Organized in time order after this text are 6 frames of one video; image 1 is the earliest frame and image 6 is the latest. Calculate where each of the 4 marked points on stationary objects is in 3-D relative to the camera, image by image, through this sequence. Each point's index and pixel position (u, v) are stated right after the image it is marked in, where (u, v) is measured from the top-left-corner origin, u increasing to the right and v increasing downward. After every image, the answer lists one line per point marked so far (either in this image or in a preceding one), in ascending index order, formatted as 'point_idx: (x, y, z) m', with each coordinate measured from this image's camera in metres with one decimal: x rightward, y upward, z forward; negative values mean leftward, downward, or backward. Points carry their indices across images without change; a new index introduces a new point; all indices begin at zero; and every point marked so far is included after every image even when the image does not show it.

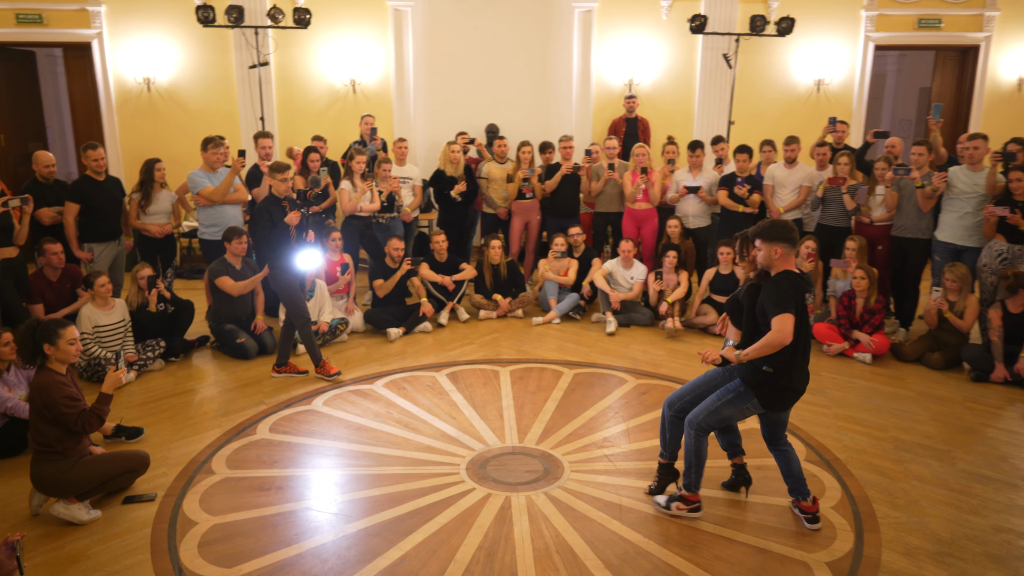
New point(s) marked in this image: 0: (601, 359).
0: (+0.8, -0.6, +6.0) m
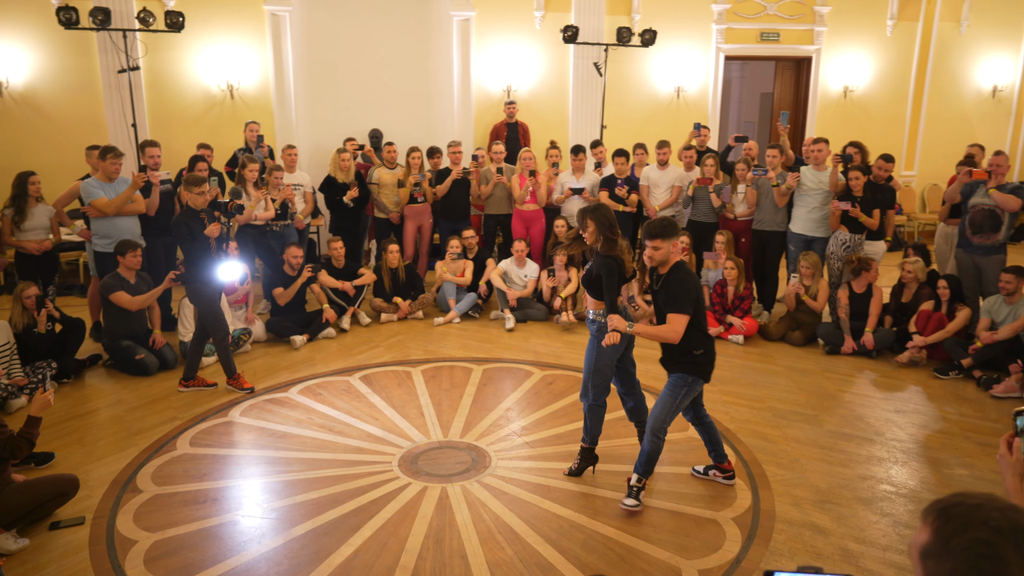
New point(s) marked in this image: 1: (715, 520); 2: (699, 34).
0: (0.0, -0.6, +6.3) m
1: (+1.1, -1.2, +3.5) m
2: (+3.0, +4.1, +11.1) m
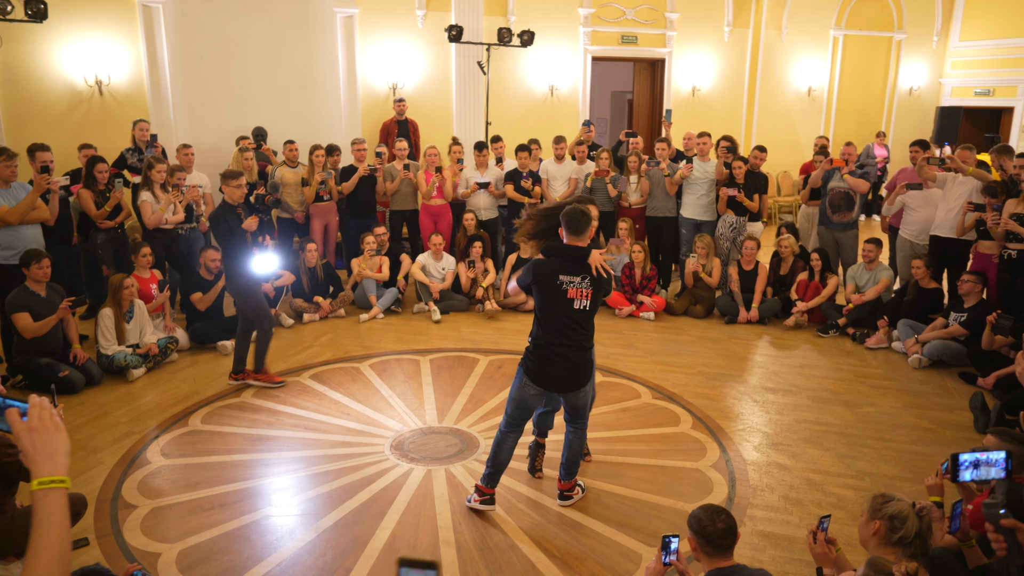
0: (-0.6, -0.5, +6.5) m
1: (+1.1, -1.0, +4.0) m
2: (+1.0, +4.3, +11.8) m
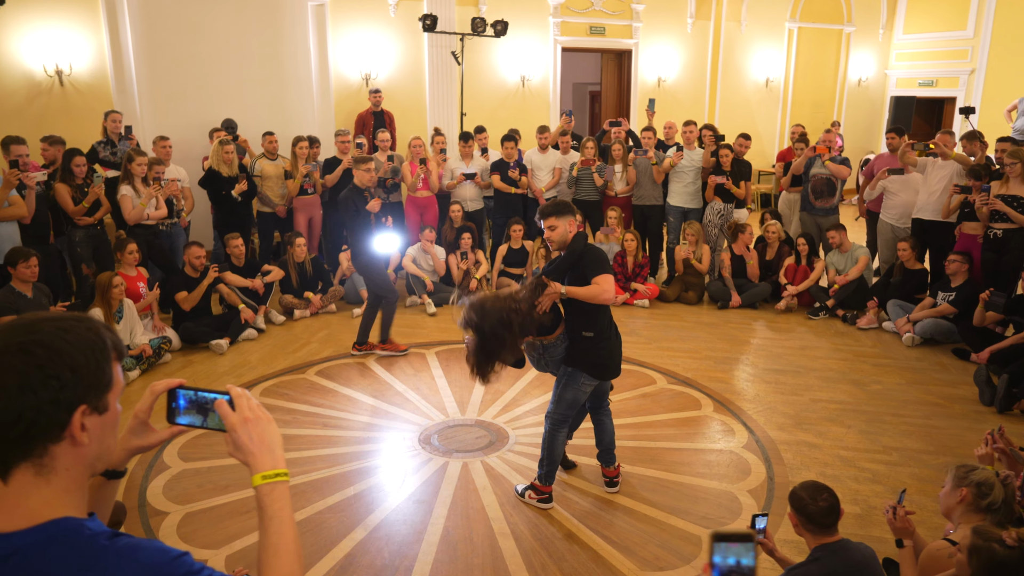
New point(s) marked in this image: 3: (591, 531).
0: (-0.6, -0.5, +6.4) m
1: (+1.3, -1.0, +4.1) m
2: (+0.5, +4.4, +11.8) m
3: (+0.4, -1.2, +3.3) m
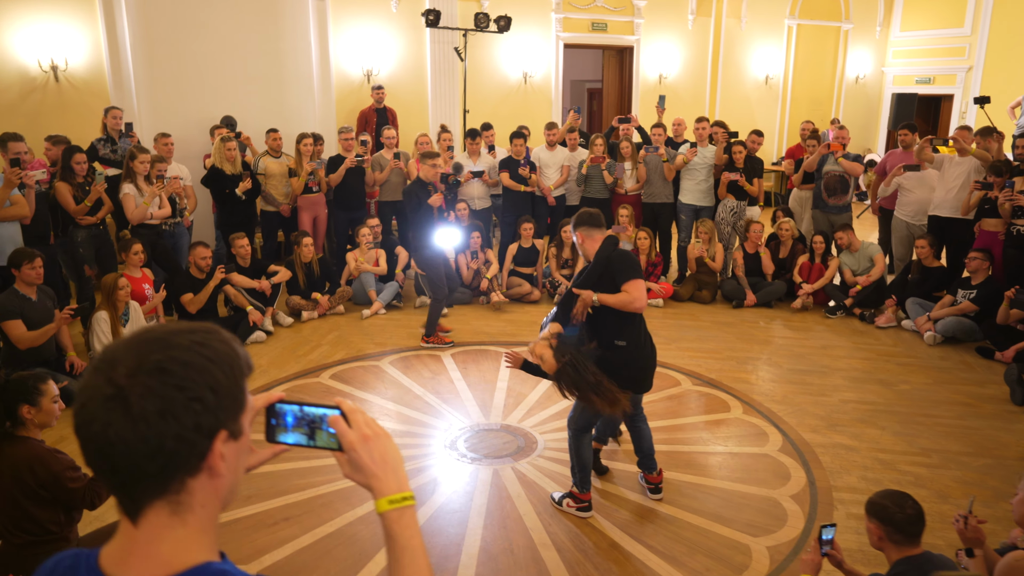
0: (-0.5, -0.5, +6.3) m
1: (+1.5, -0.9, +4.0) m
2: (+0.5, +4.5, +11.6) m
3: (+0.6, -1.2, +3.2) m
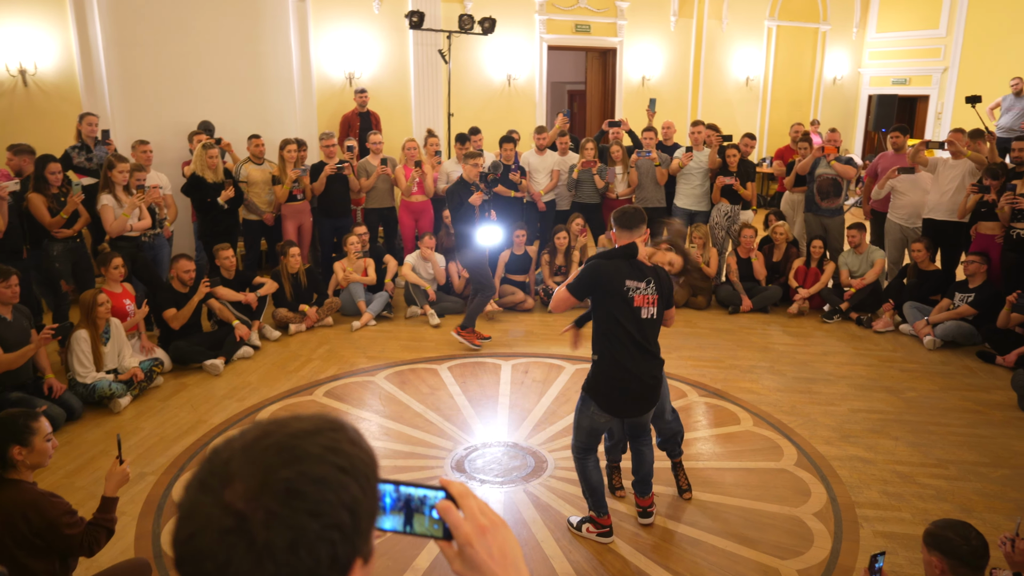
0: (-0.5, -0.5, +6.1) m
1: (+1.5, -1.0, +3.9) m
2: (+0.2, +4.4, +11.5) m
3: (+0.6, -1.2, +3.1) m
